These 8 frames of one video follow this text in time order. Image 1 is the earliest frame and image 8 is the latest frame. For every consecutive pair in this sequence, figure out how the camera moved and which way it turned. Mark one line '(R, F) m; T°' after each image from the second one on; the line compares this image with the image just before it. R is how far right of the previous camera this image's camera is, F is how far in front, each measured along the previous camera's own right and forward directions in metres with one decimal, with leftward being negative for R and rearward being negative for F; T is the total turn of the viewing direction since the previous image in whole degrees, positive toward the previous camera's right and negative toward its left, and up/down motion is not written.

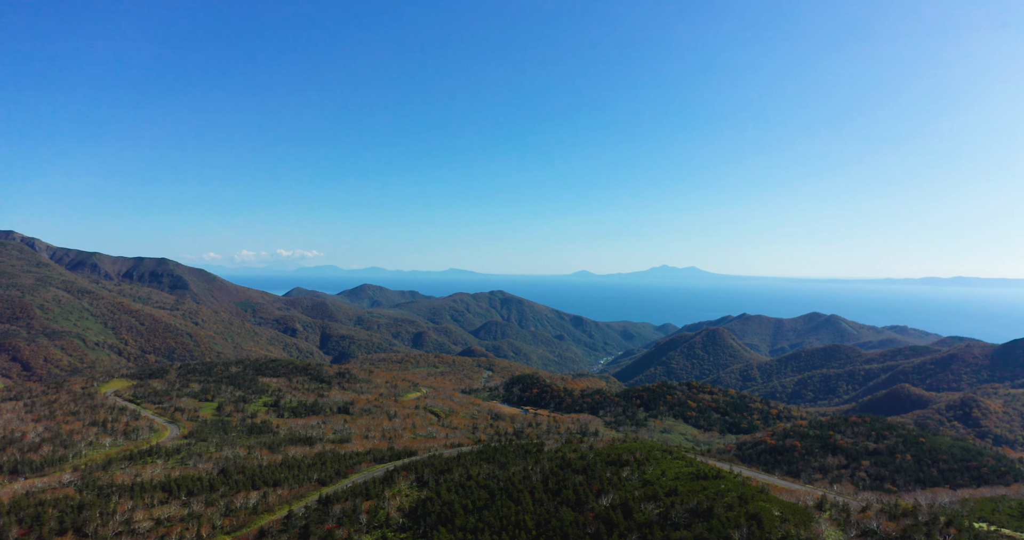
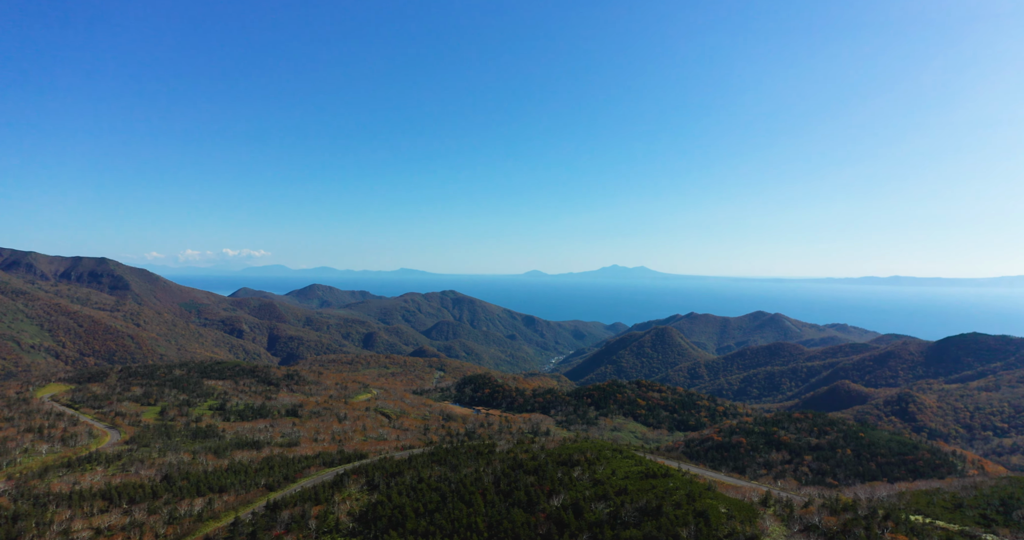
(+0.2, +0.9) m; +5°
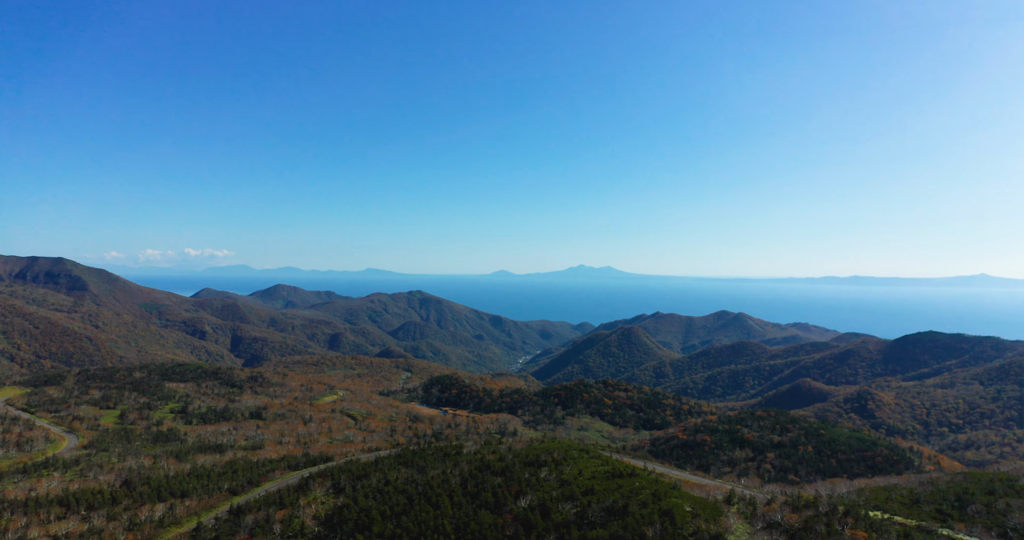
(+0.2, +0.5) m; +3°
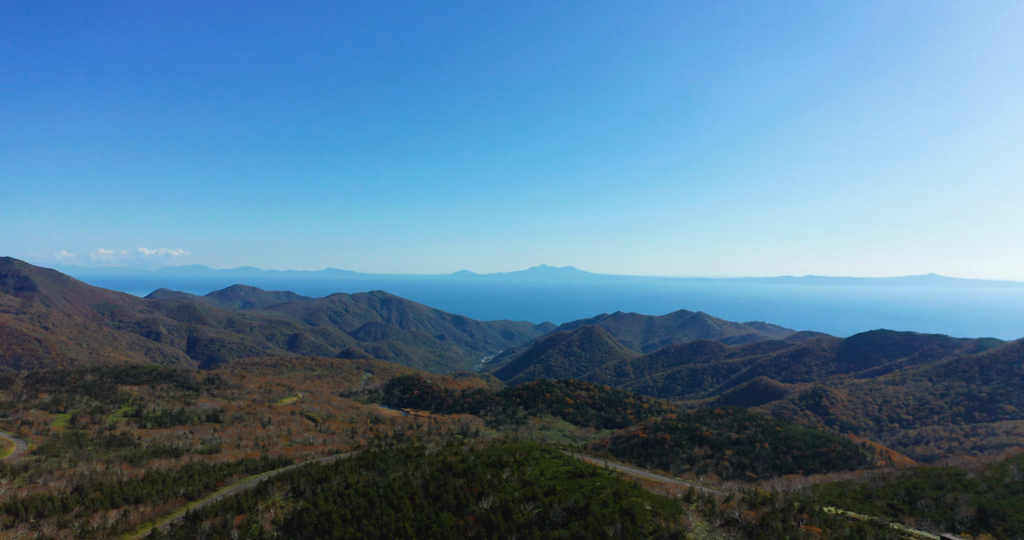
(+0.2, +0.6) m; +4°
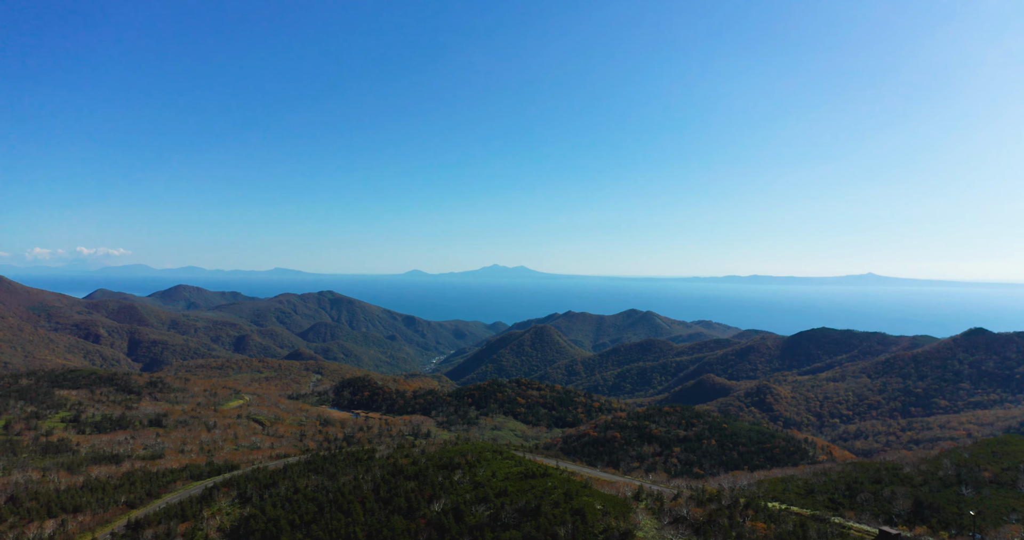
(+0.2, +0.7) m; +5°
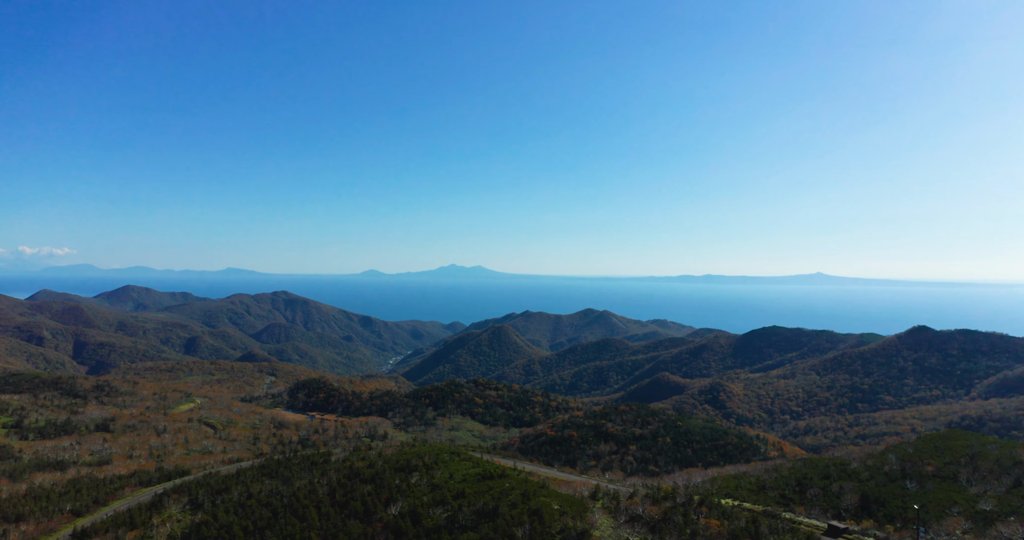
(+0.2, +0.5) m; +4°
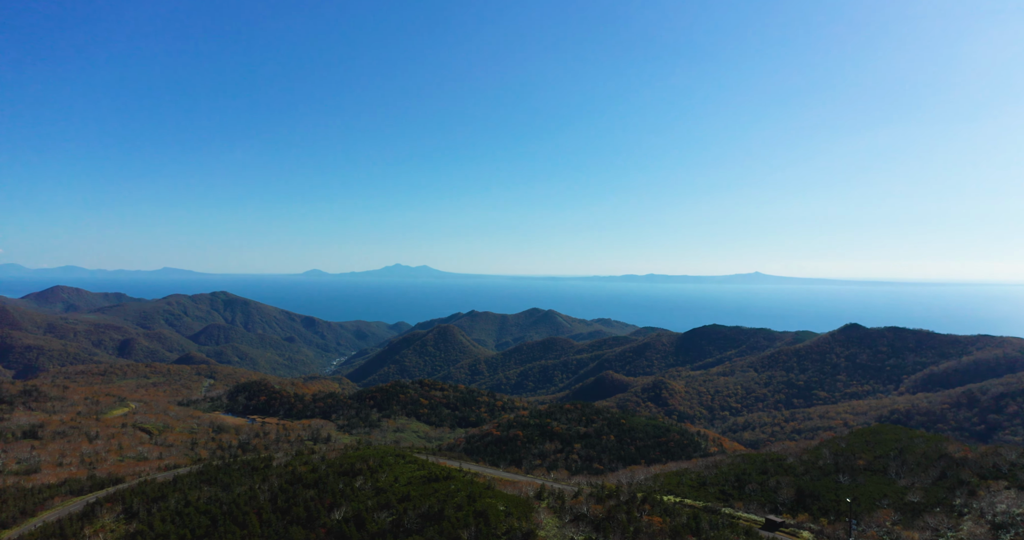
(+0.3, +0.6) m; +5°
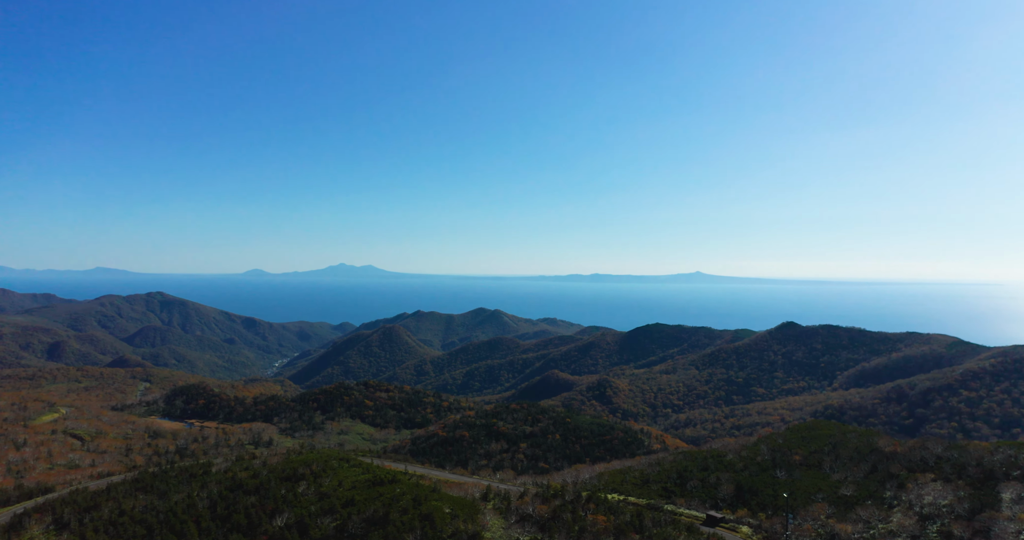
(+0.3, +0.6) m; +5°
